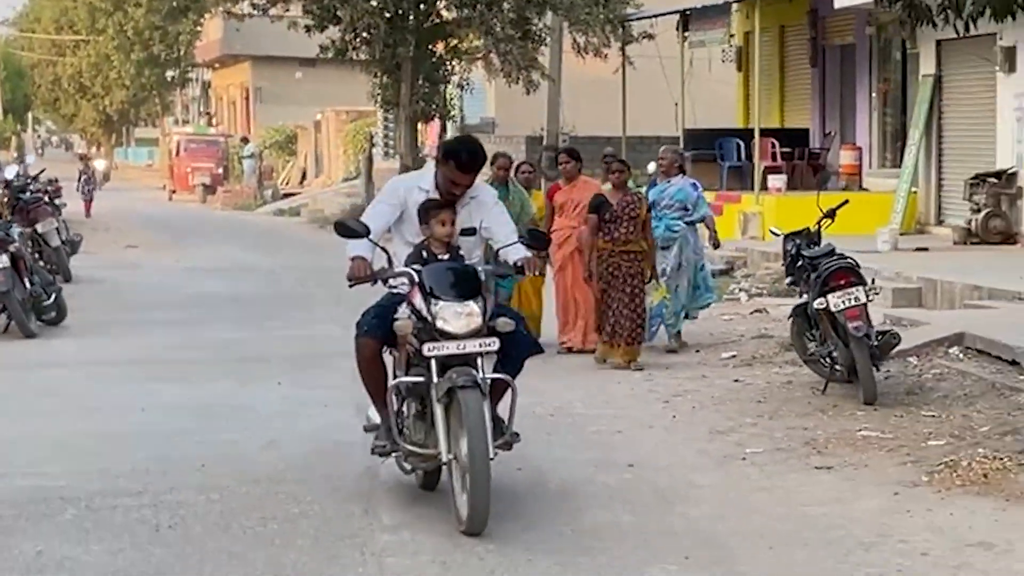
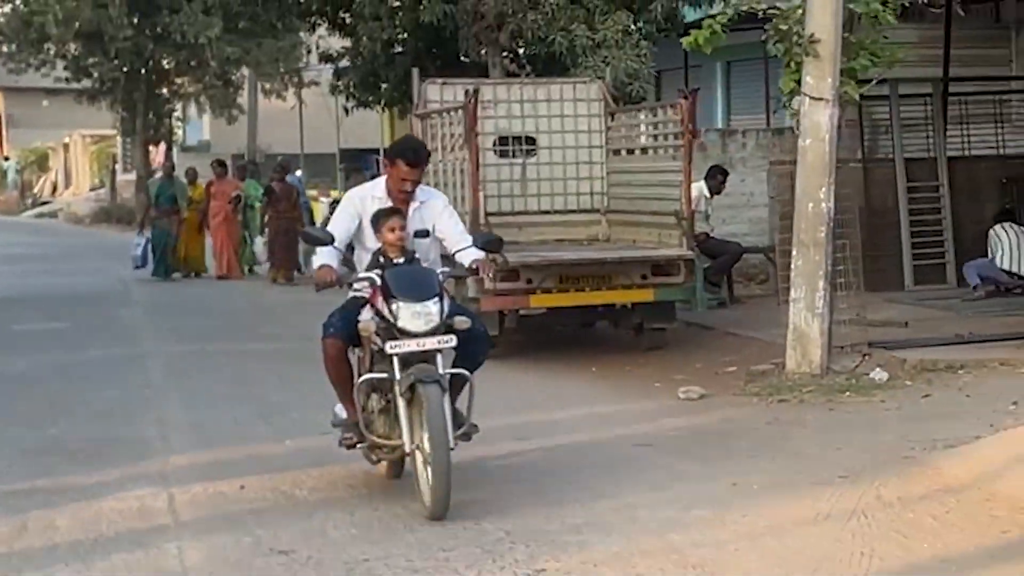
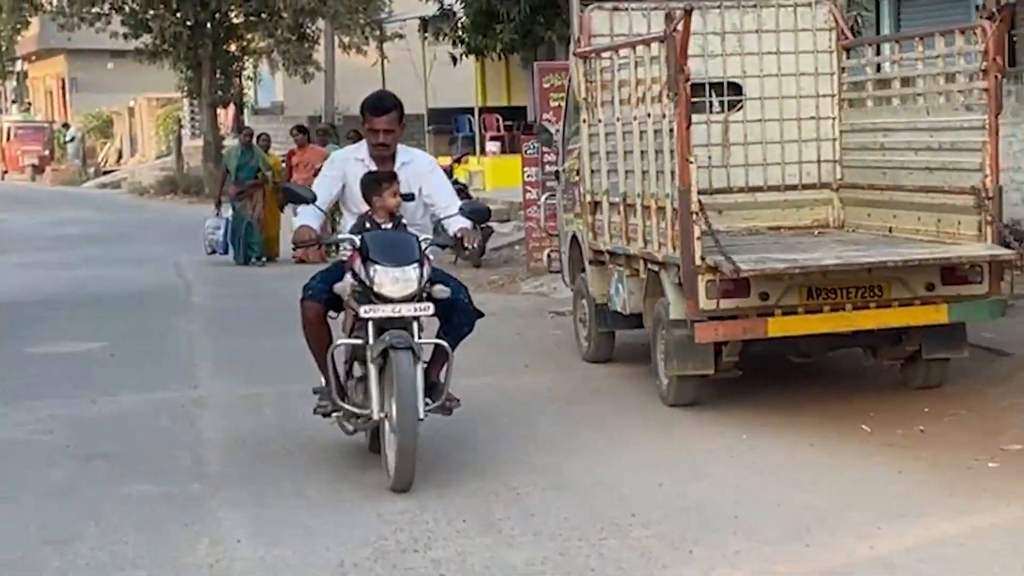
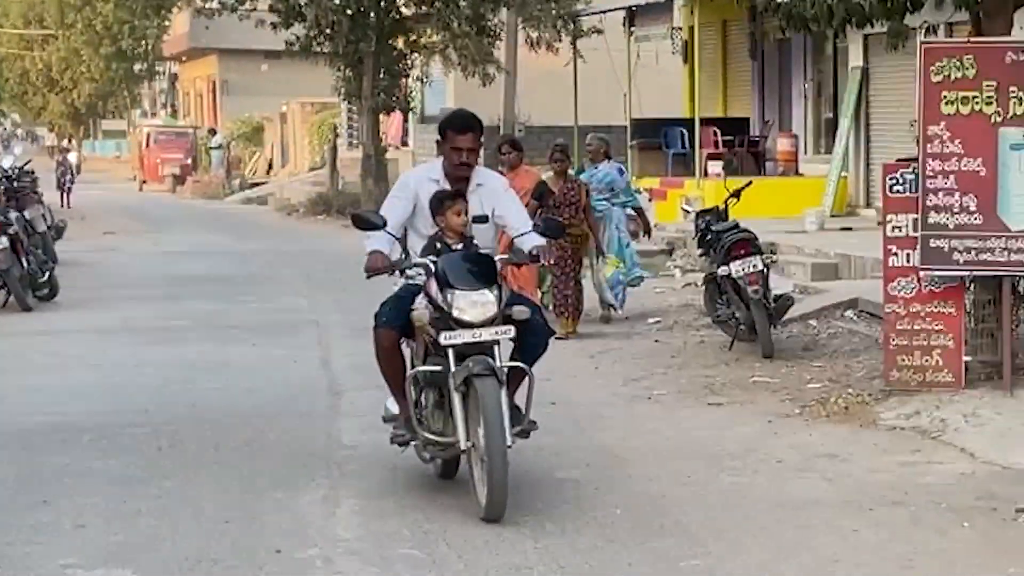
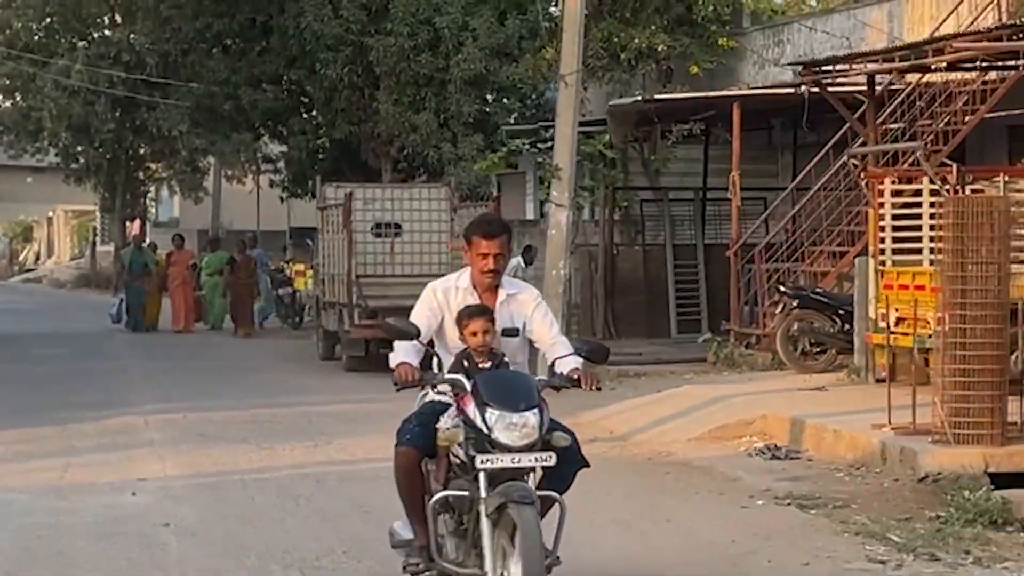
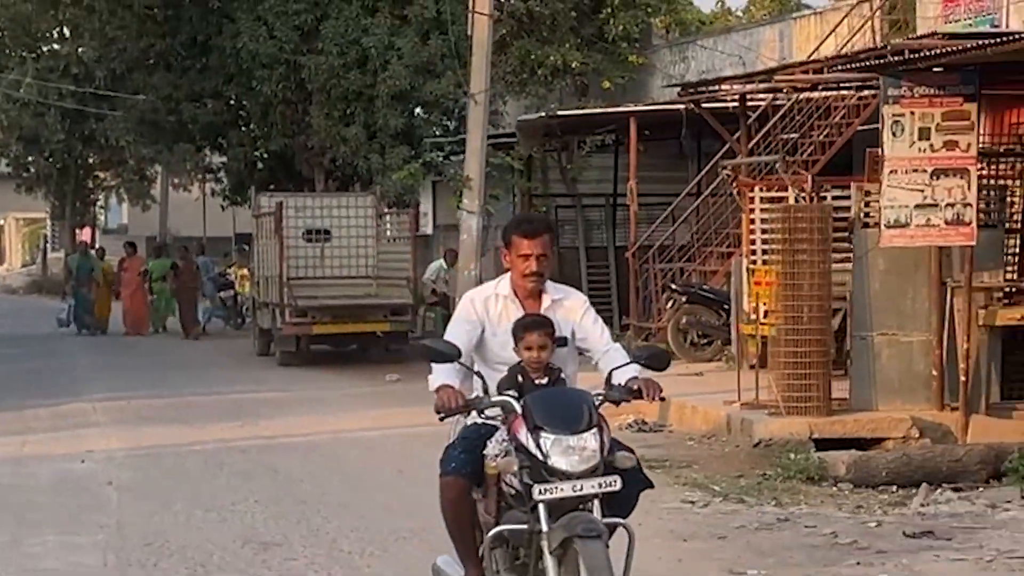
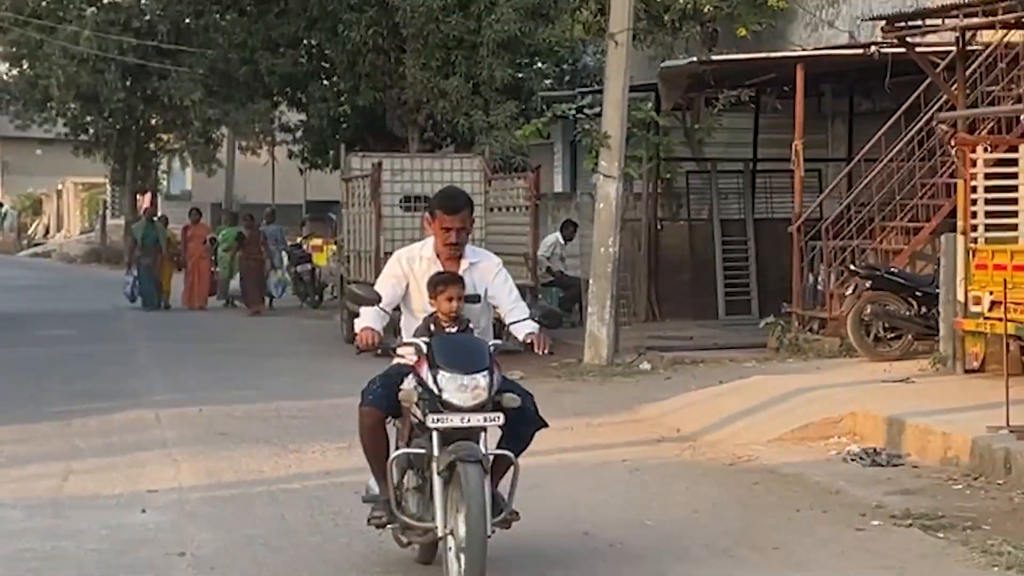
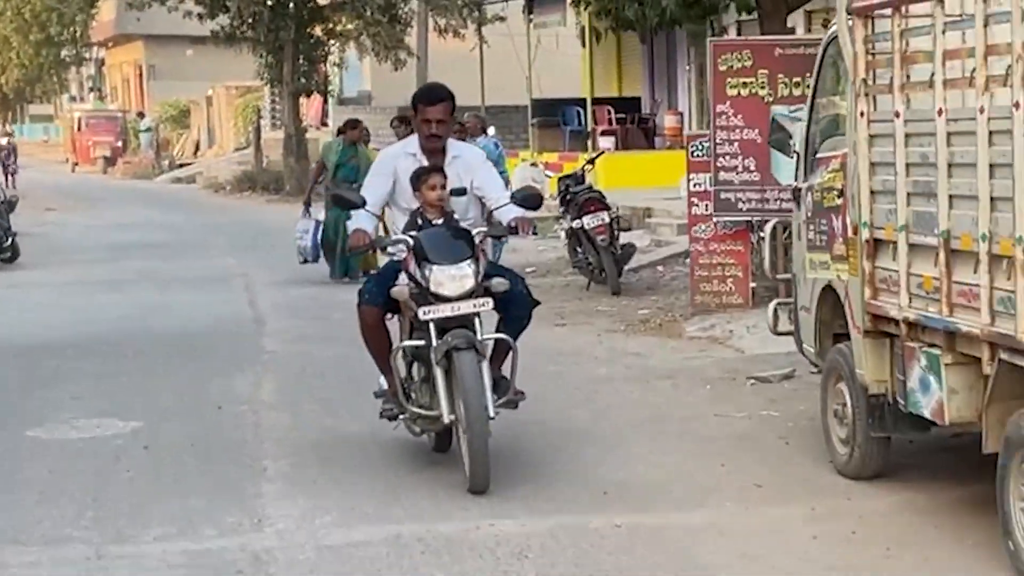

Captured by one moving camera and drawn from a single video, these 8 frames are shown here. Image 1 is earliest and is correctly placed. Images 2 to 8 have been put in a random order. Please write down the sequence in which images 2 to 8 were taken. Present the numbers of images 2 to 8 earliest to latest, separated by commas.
4, 8, 3, 2, 7, 5, 6
